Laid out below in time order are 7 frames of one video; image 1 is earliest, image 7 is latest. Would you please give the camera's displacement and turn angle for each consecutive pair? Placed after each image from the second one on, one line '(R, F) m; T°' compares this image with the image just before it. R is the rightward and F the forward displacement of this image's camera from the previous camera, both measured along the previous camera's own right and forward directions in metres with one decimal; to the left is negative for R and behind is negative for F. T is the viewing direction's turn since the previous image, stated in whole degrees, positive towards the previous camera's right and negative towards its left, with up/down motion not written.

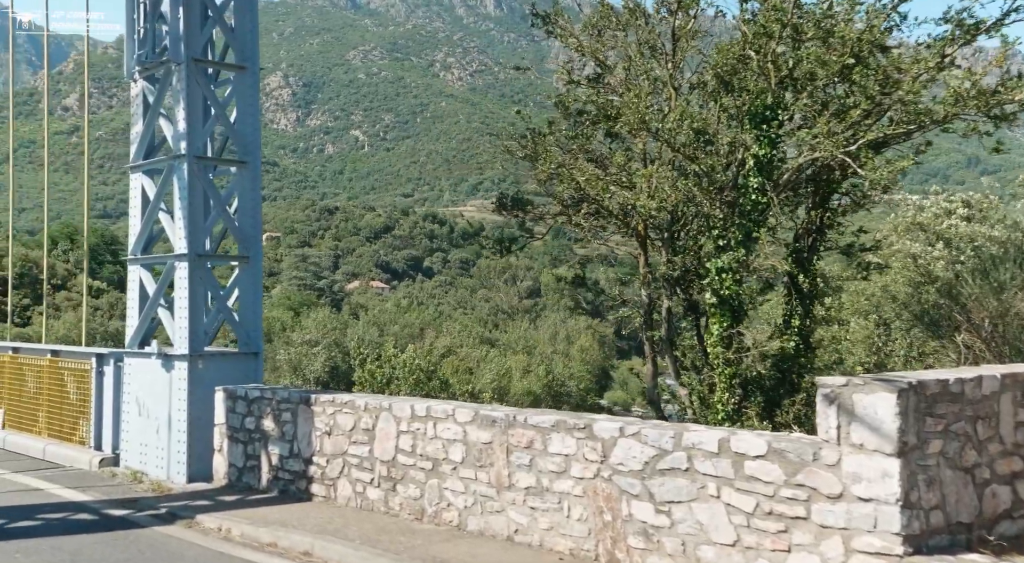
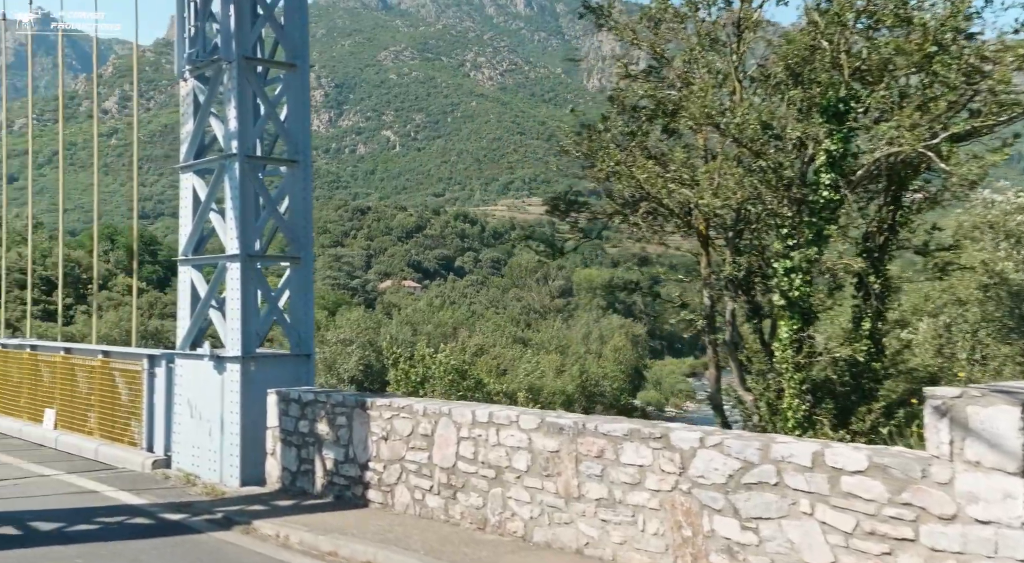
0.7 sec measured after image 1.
(-0.2, +0.2) m; -2°
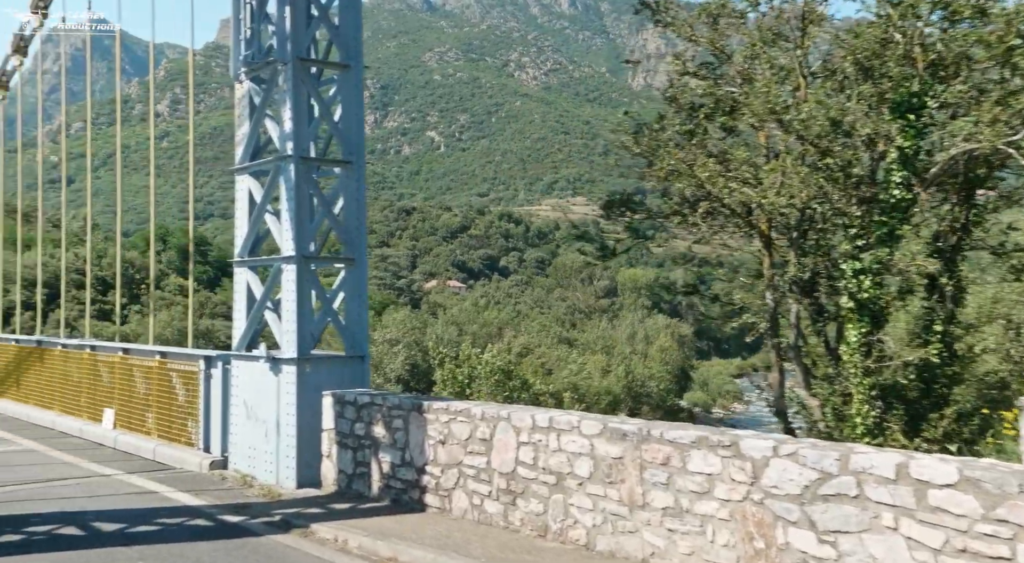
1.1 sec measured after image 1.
(-0.1, +0.1) m; -3°
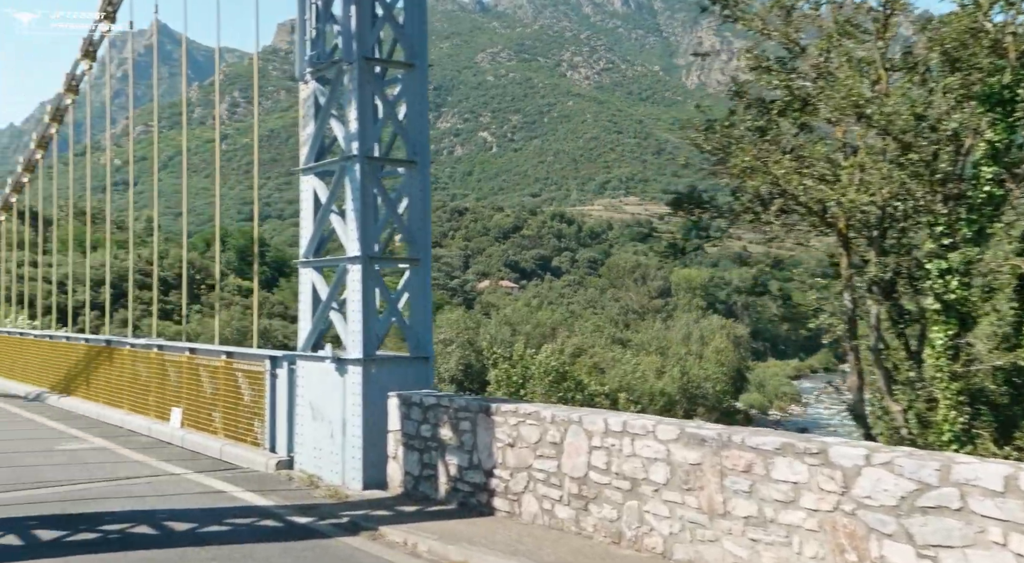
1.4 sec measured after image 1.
(-0.1, +0.1) m; -3°
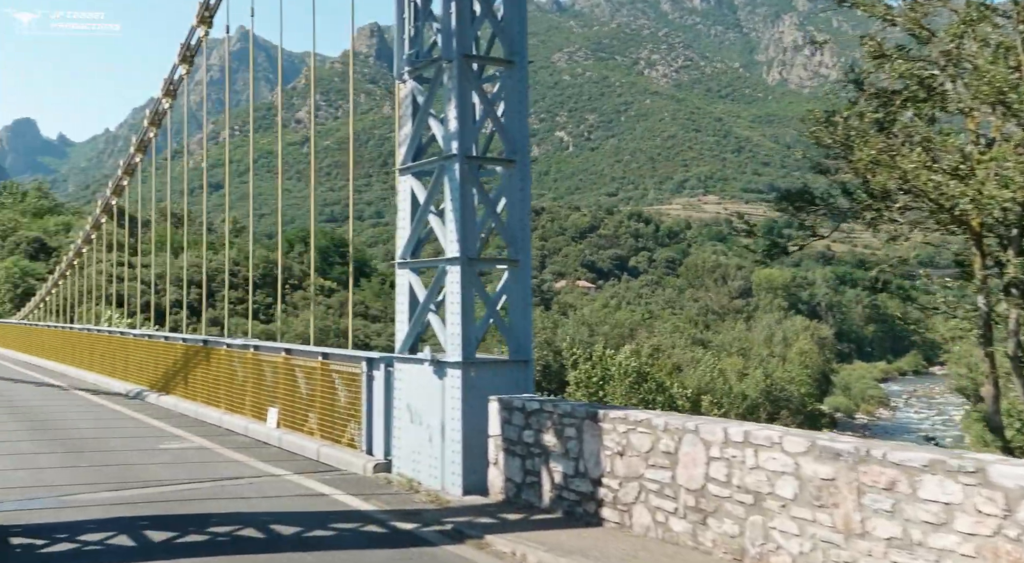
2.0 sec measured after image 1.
(-0.2, +0.2) m; -4°
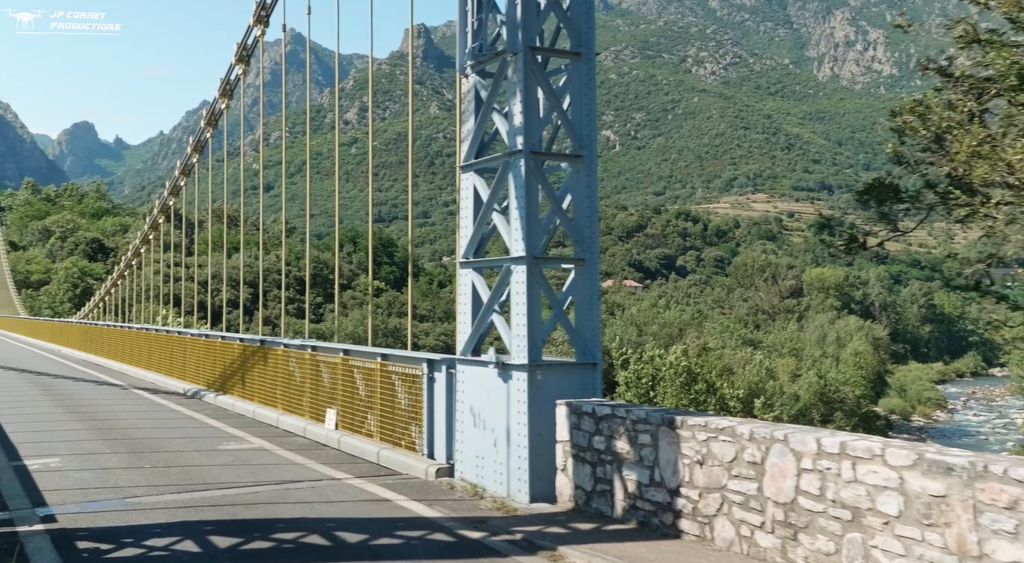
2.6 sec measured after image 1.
(-0.2, +0.3) m; -3°
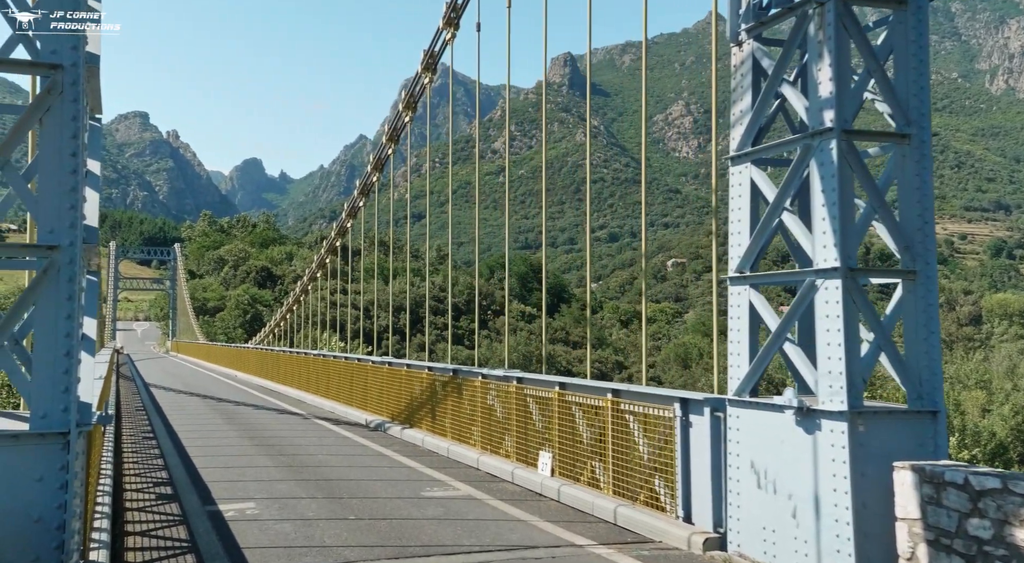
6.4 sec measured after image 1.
(-1.0, +1.8) m; -8°
